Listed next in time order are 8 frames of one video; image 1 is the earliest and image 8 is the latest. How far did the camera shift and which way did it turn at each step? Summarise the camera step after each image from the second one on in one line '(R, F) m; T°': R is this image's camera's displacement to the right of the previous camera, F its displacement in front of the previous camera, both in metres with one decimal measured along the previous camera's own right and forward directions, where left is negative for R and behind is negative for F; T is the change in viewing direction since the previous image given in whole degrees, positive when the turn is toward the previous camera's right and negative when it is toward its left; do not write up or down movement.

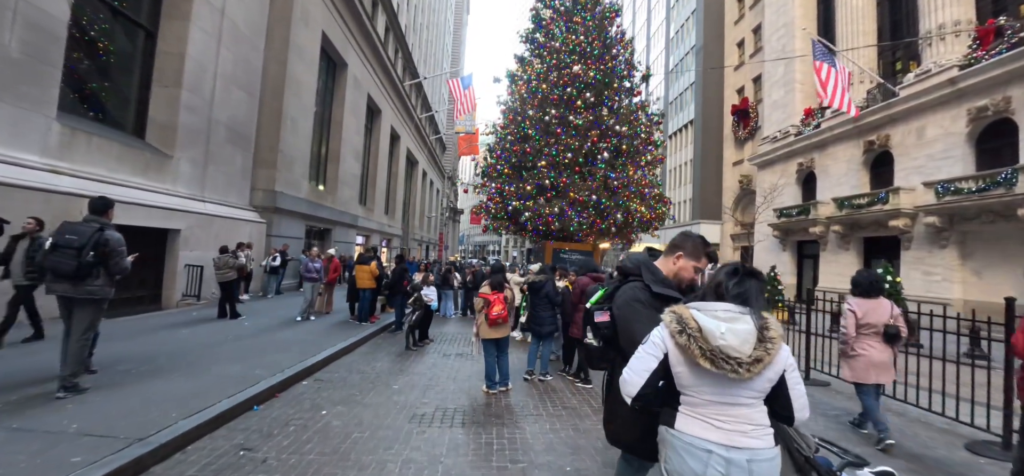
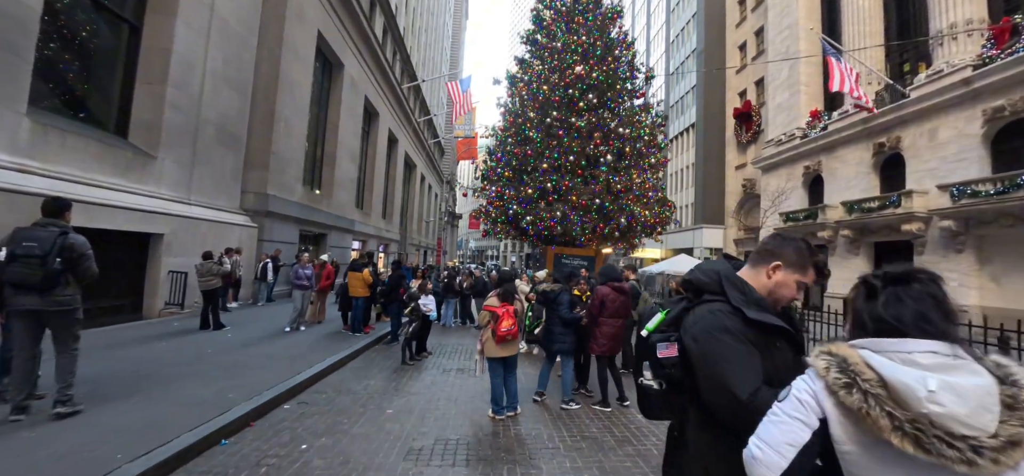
(-0.1, +0.6) m; 0°
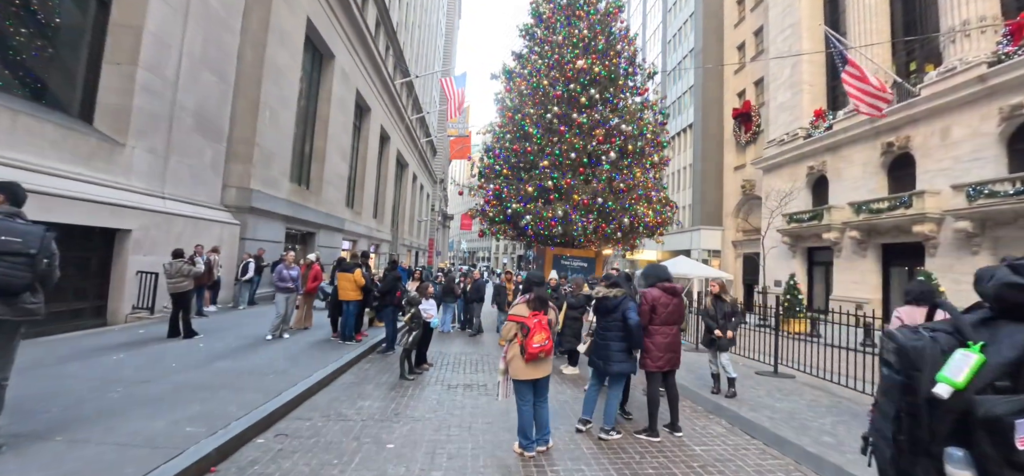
(-0.3, +0.8) m; +1°
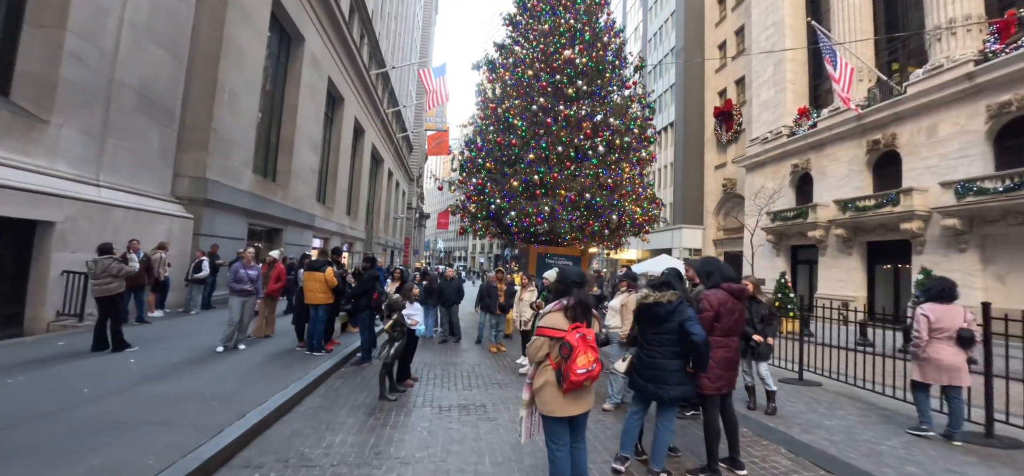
(-0.3, +0.9) m; +3°
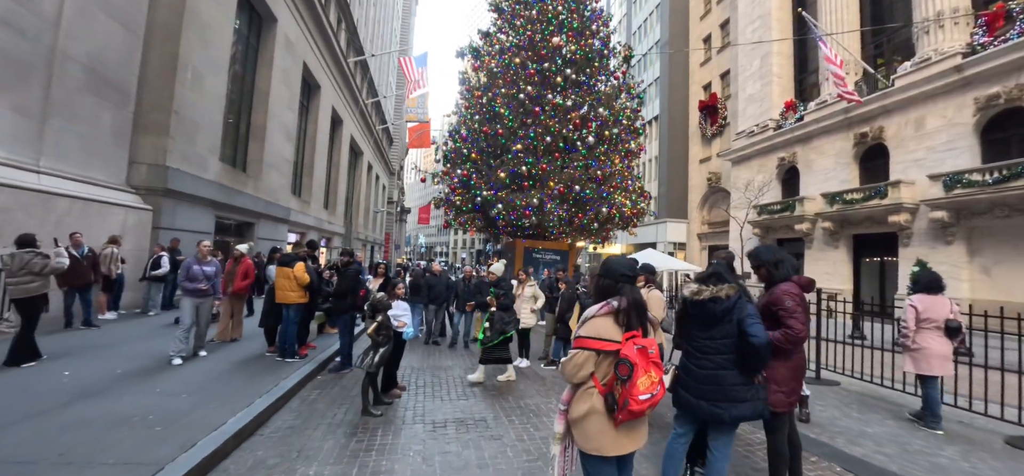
(-0.2, +0.6) m; +3°
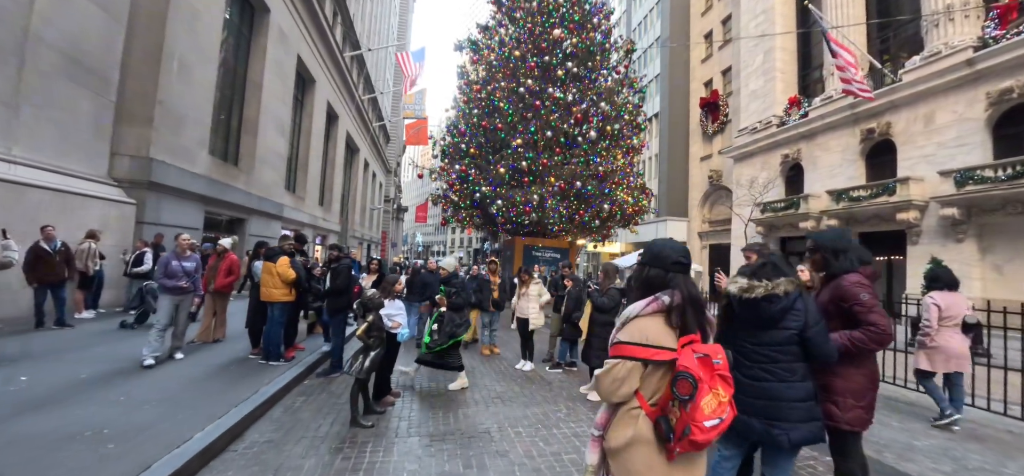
(-0.1, +0.4) m; 0°
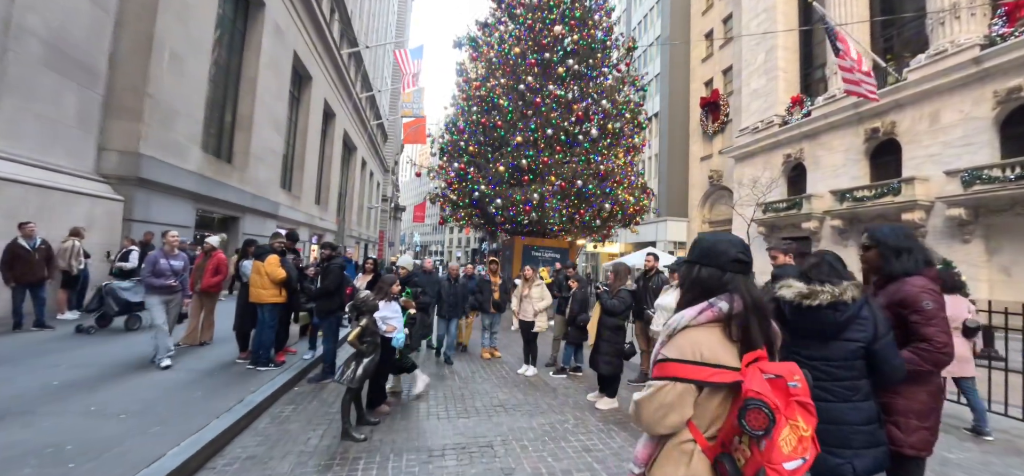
(-0.1, +0.3) m; 0°
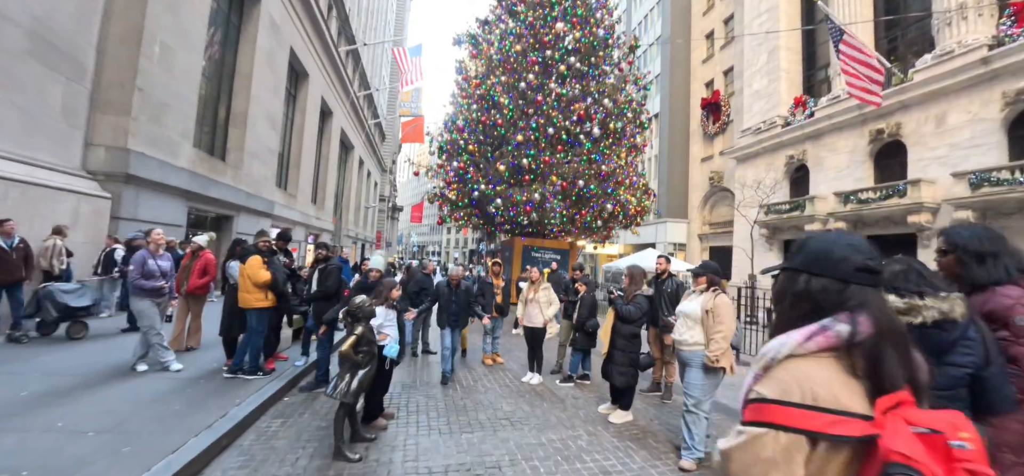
(-0.1, +0.3) m; 0°
